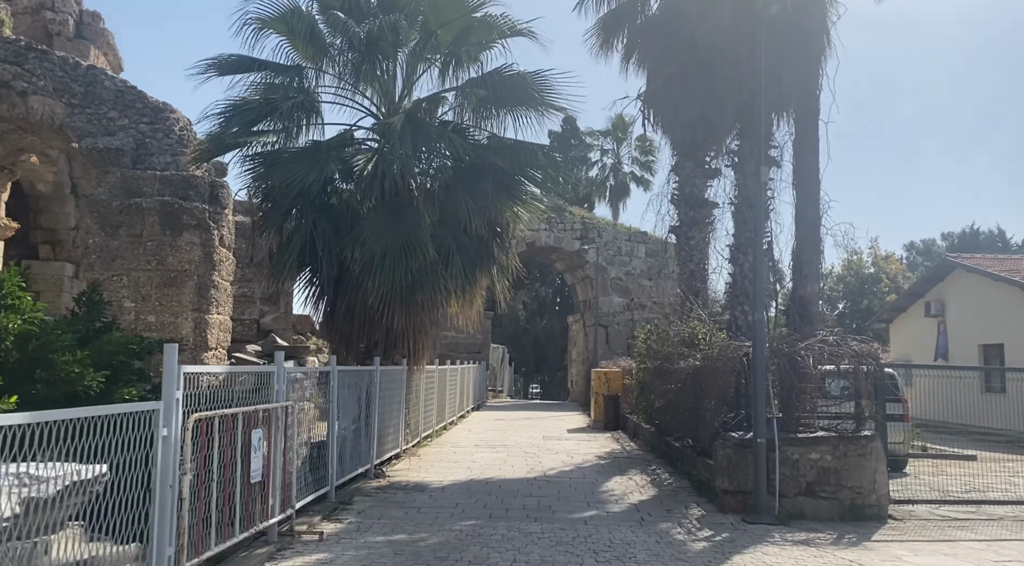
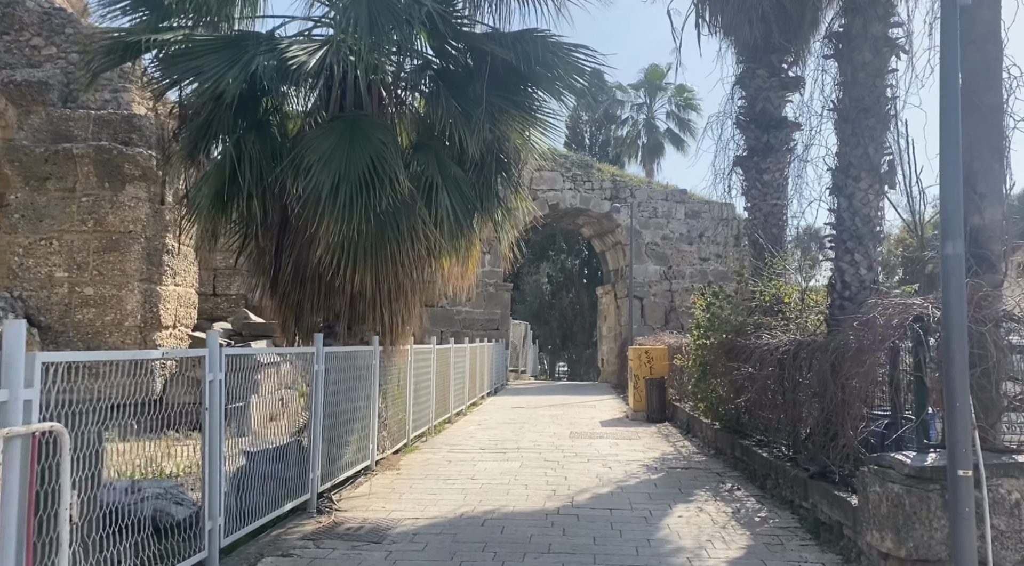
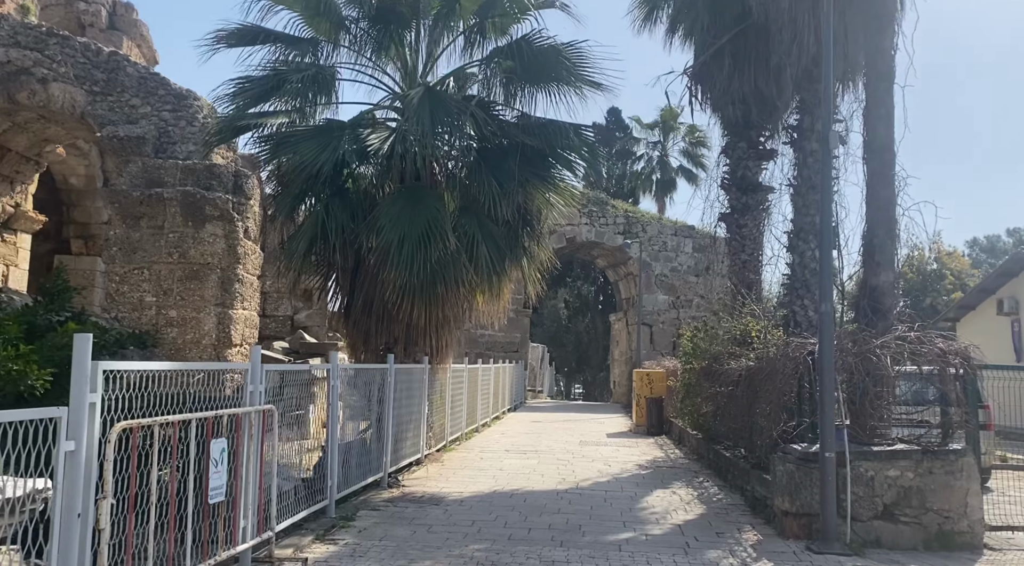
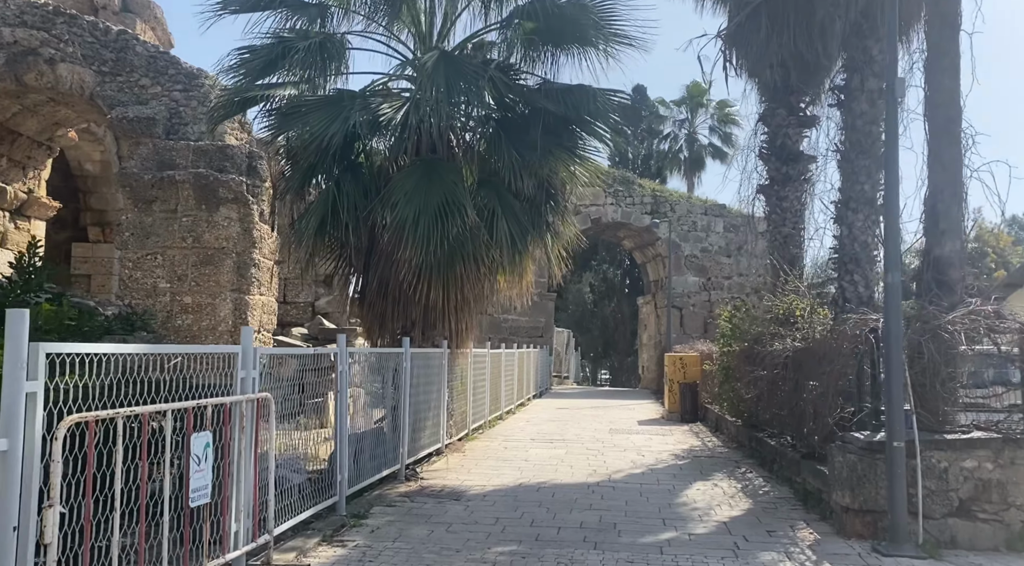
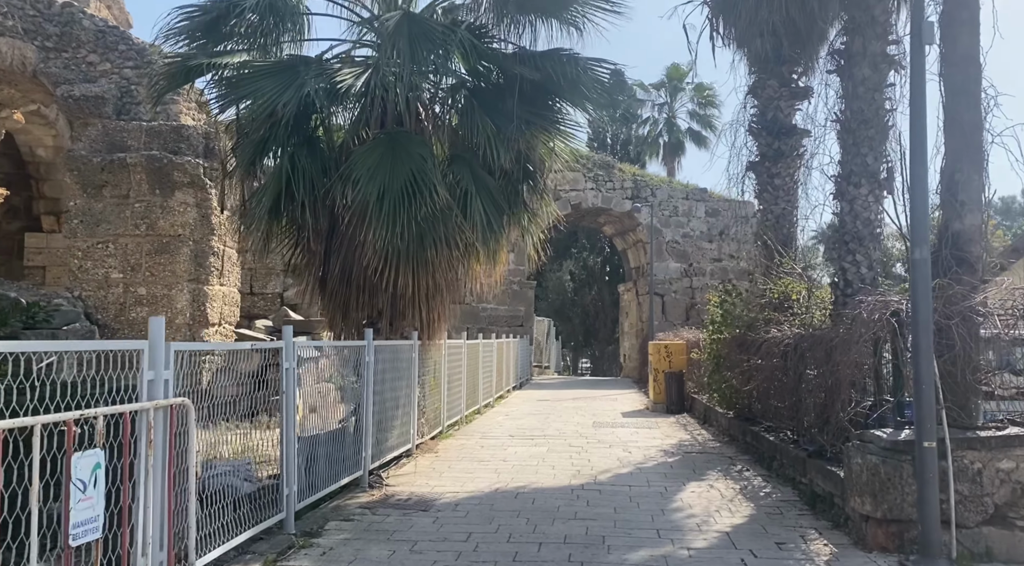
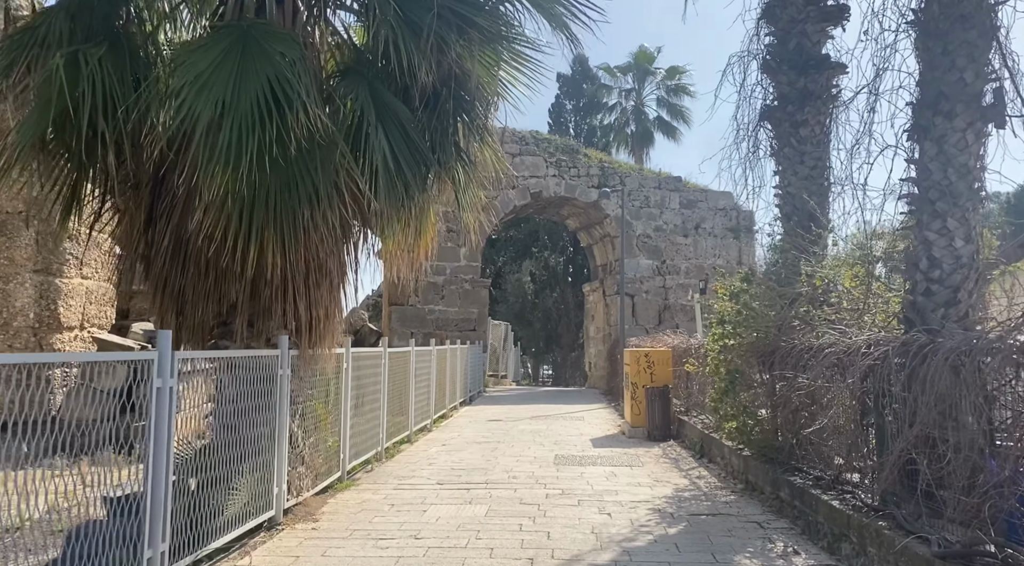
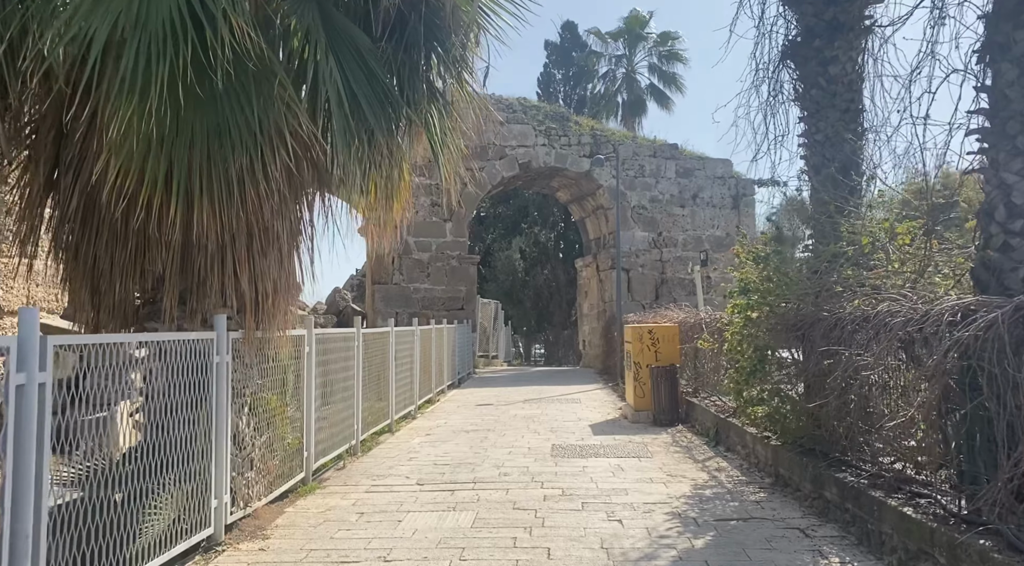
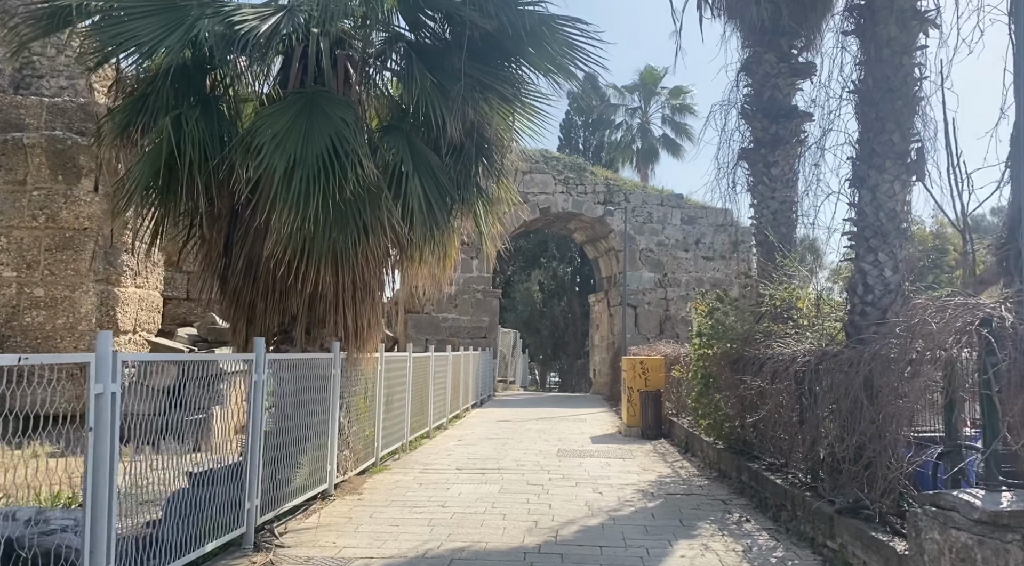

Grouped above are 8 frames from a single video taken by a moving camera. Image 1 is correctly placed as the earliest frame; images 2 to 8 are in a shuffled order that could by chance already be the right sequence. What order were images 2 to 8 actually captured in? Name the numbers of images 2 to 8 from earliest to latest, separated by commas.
3, 4, 5, 2, 8, 6, 7
